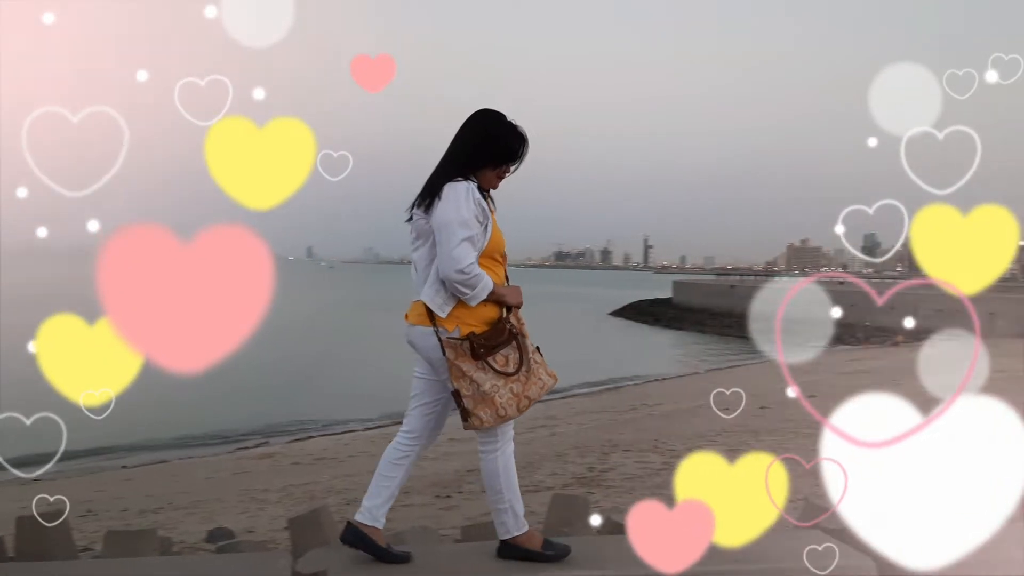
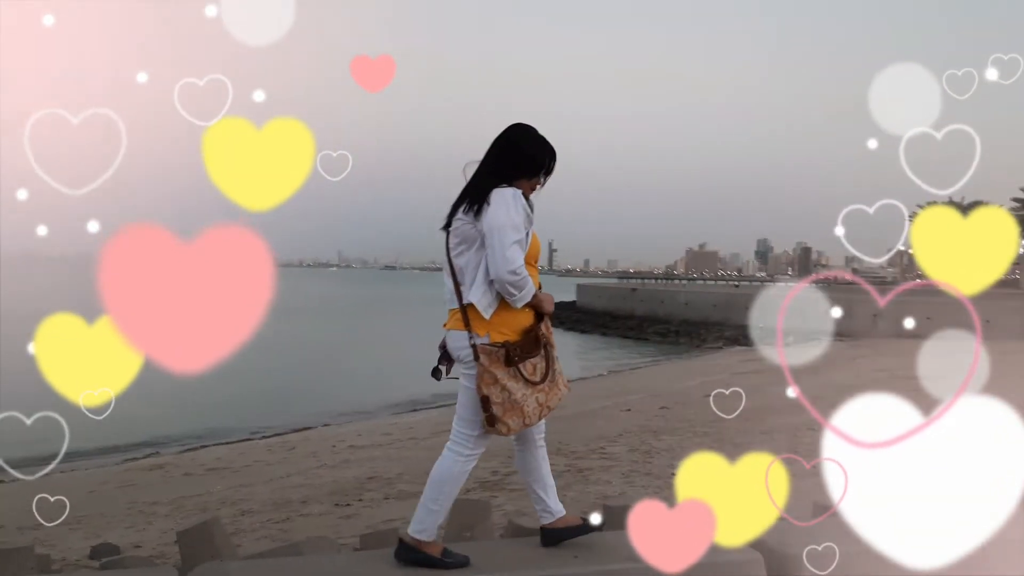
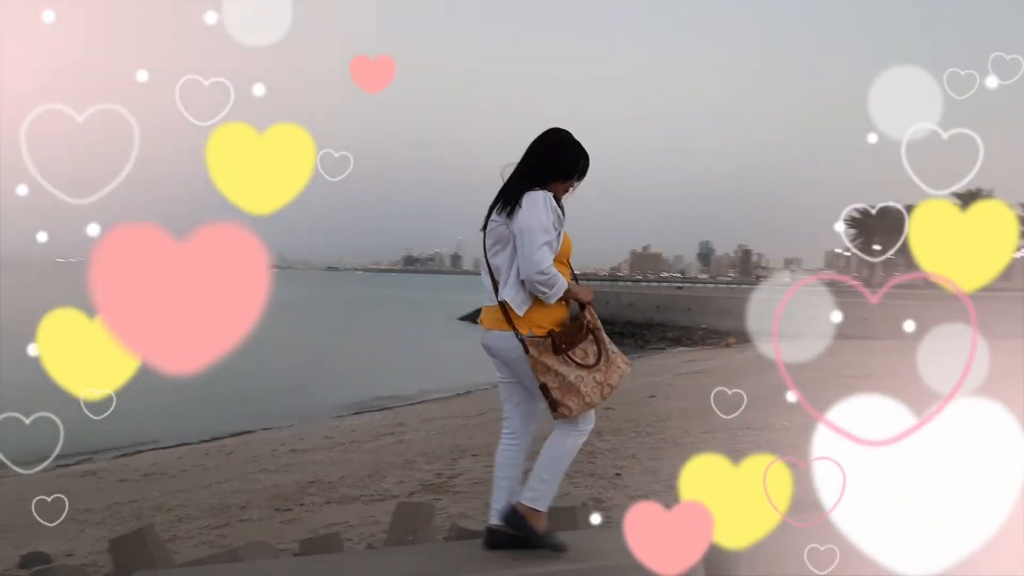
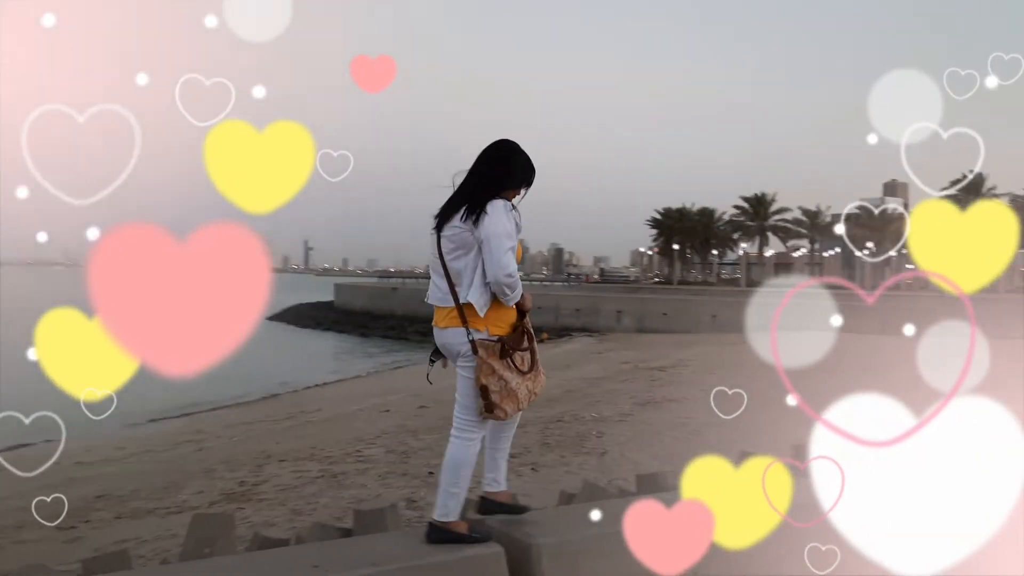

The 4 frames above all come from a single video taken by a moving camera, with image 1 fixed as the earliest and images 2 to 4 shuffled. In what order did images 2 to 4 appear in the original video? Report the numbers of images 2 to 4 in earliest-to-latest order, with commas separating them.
2, 3, 4
